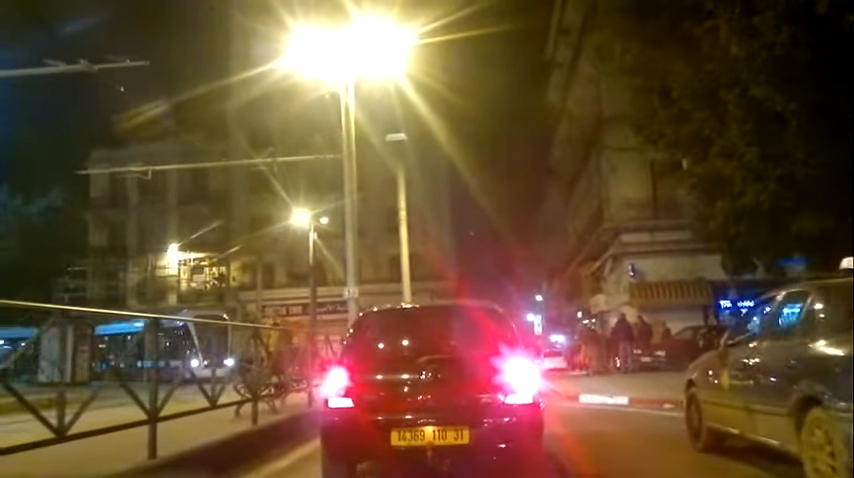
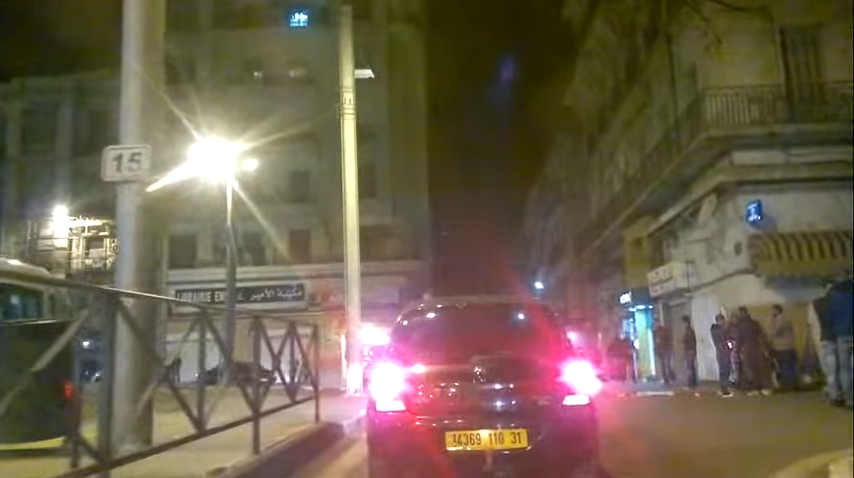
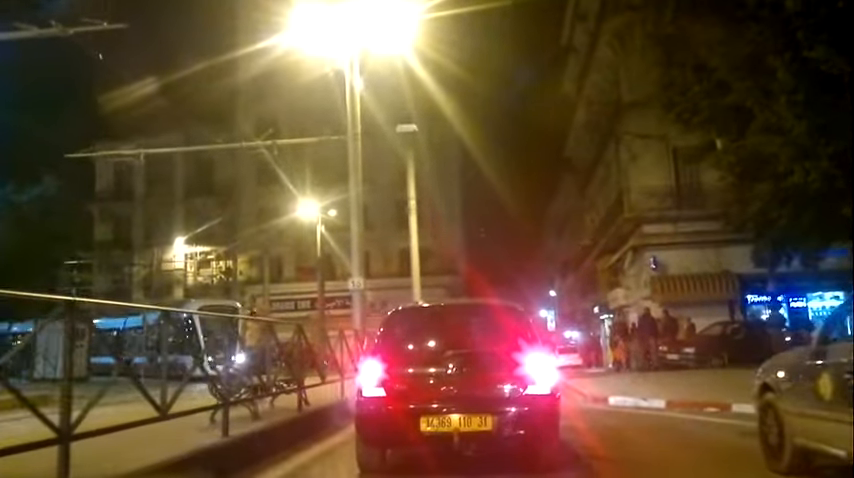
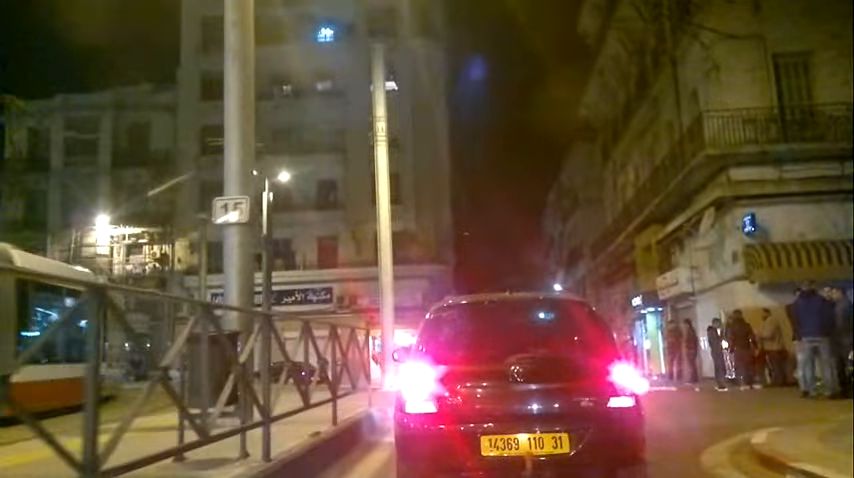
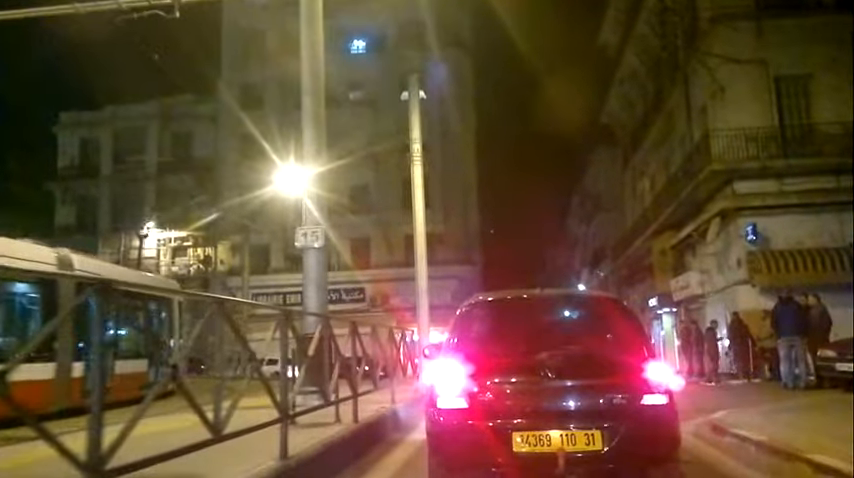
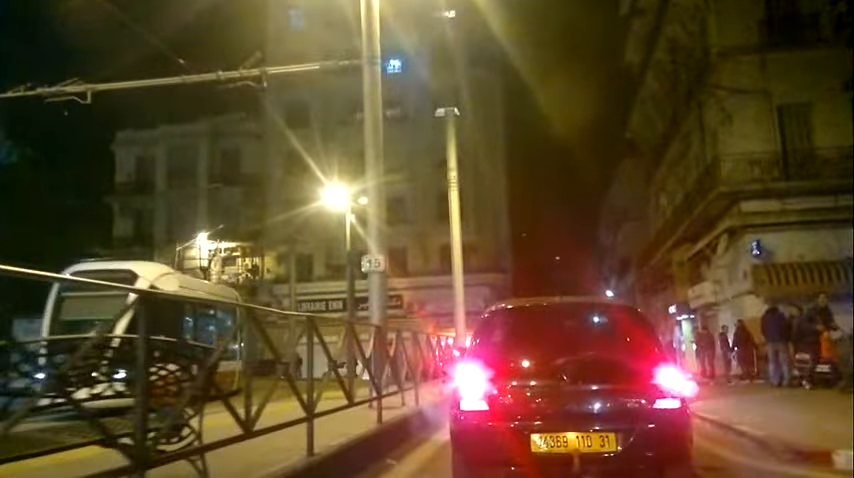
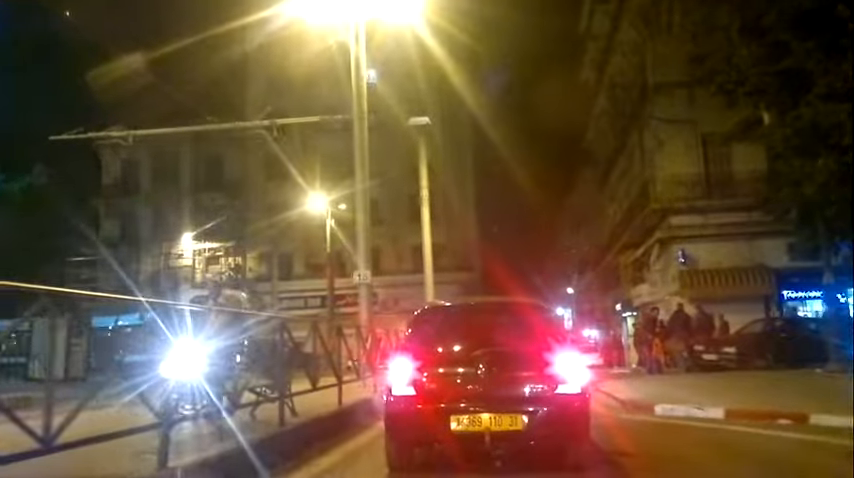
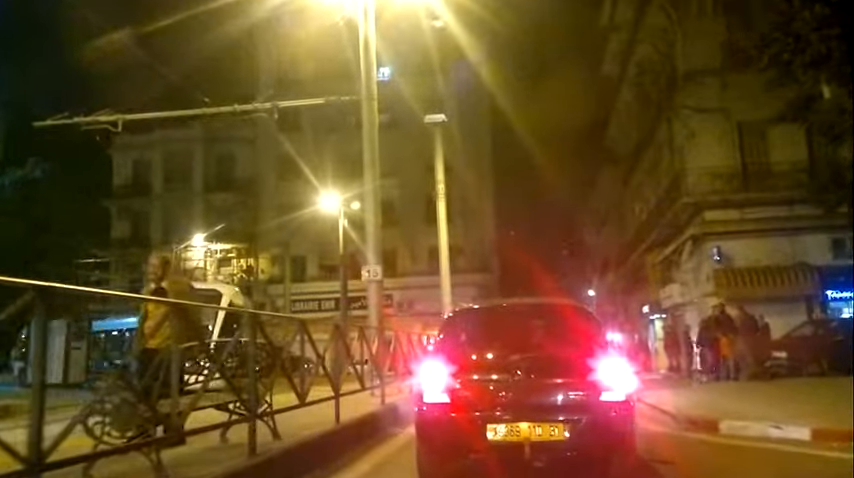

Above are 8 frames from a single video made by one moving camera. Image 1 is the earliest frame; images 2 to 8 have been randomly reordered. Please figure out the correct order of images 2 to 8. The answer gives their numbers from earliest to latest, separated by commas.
3, 7, 8, 6, 5, 4, 2
